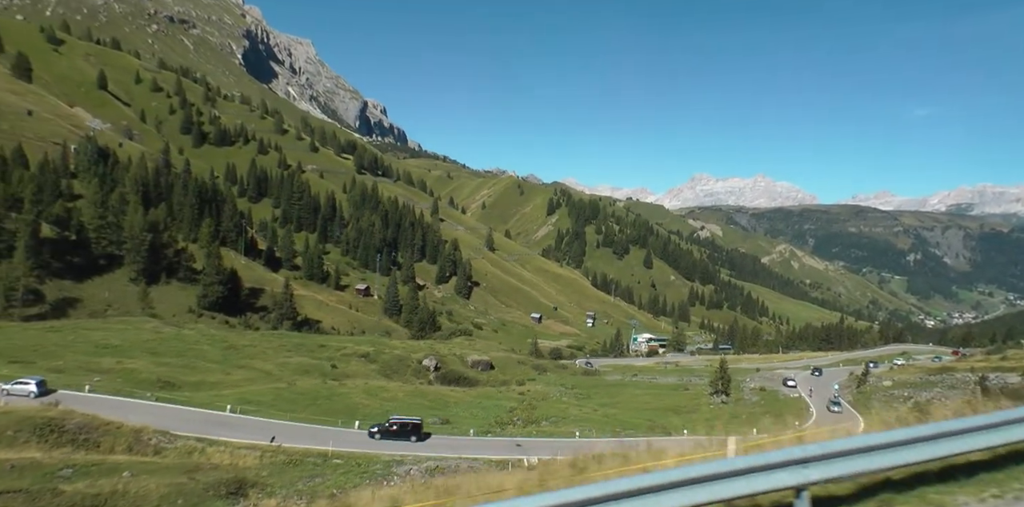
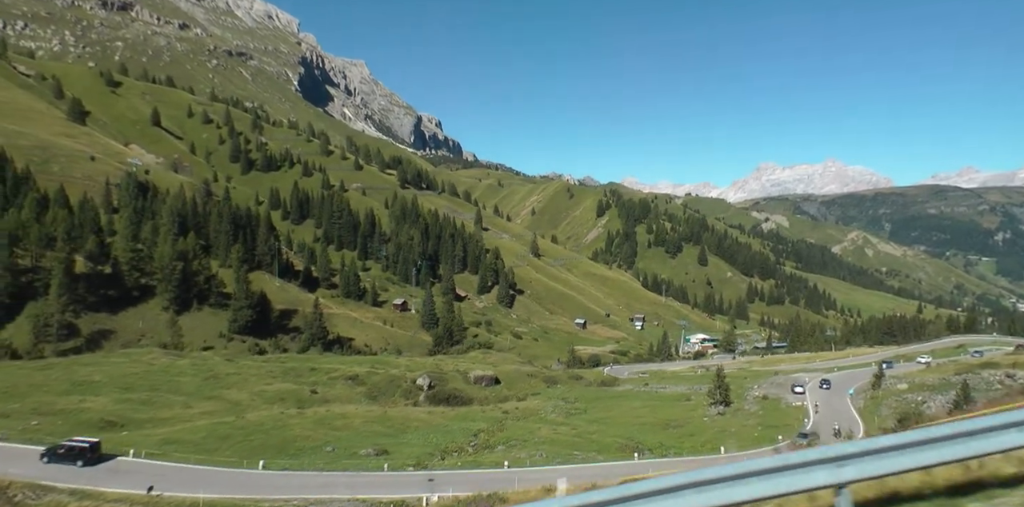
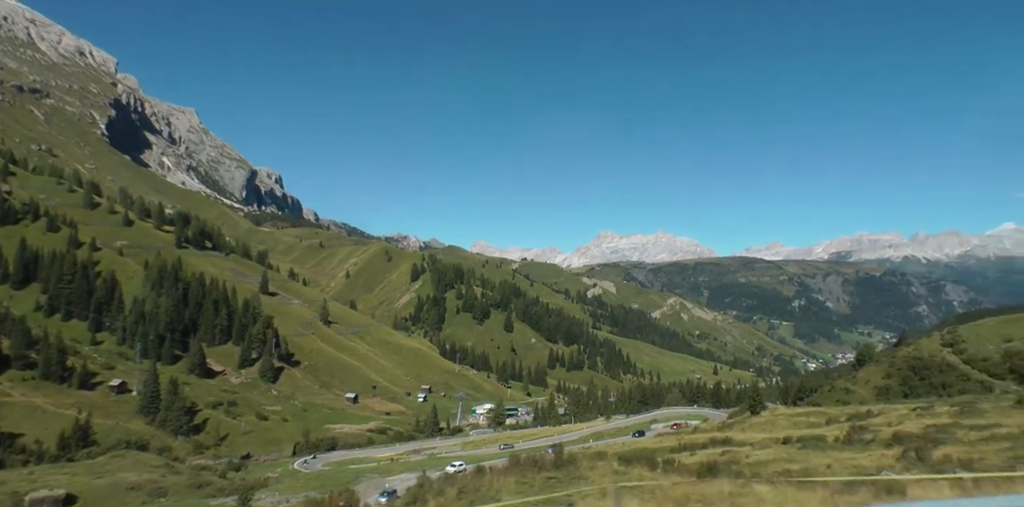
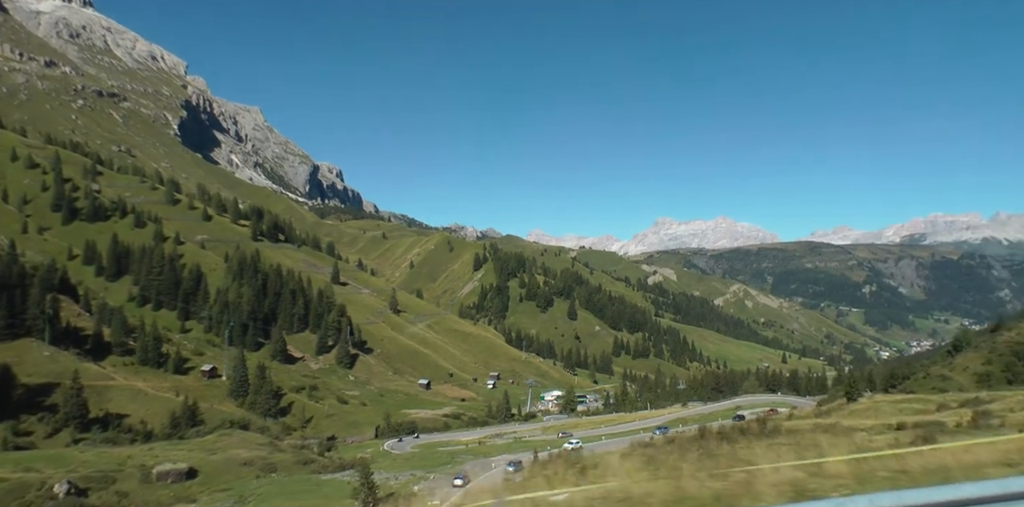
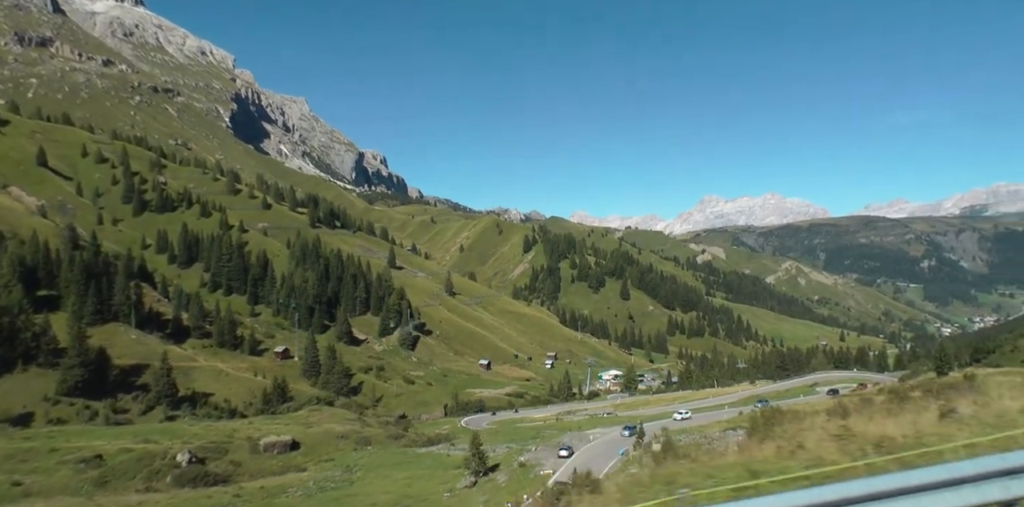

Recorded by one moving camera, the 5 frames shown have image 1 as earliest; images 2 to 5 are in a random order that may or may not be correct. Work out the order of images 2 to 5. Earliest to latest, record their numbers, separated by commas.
2, 5, 4, 3
